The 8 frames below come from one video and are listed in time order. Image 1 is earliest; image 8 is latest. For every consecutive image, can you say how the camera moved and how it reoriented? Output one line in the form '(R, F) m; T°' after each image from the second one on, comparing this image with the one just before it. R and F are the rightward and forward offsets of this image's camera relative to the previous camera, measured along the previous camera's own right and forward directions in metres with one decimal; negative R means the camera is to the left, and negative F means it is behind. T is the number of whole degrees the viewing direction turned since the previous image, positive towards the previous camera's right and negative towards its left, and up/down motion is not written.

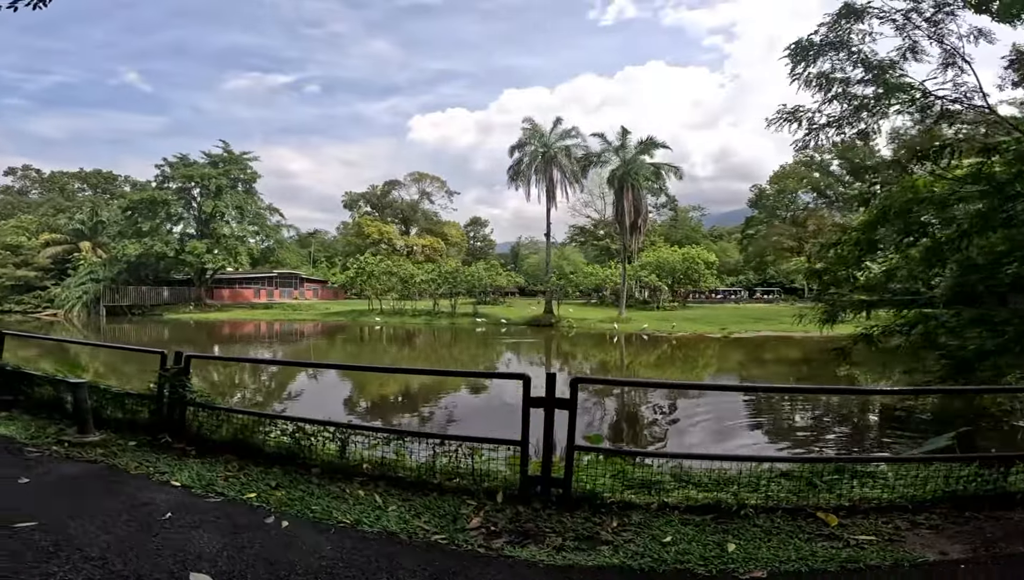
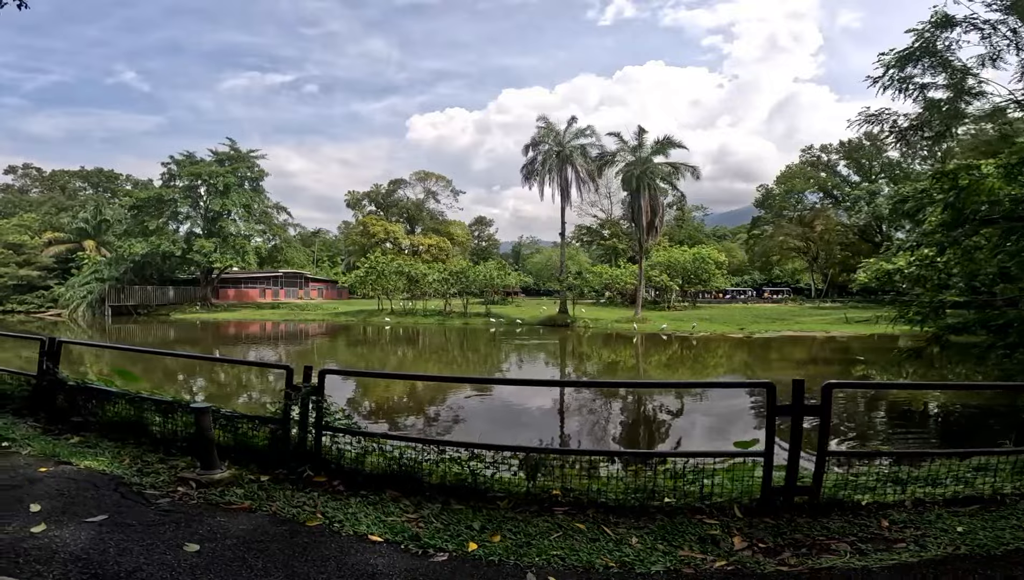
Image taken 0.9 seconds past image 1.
(-0.7, +0.4) m; 0°
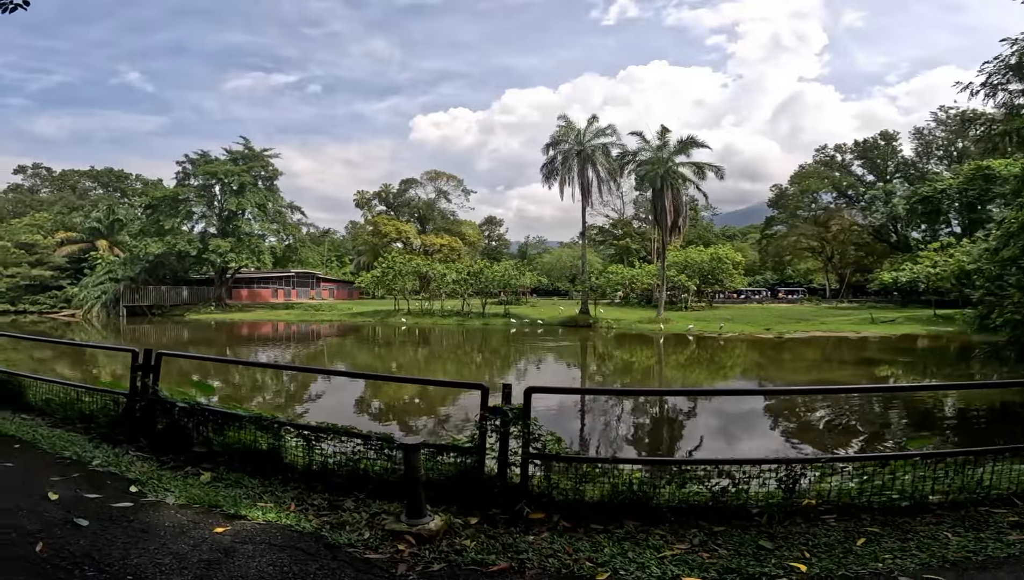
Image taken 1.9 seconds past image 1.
(-0.7, +0.3) m; 0°
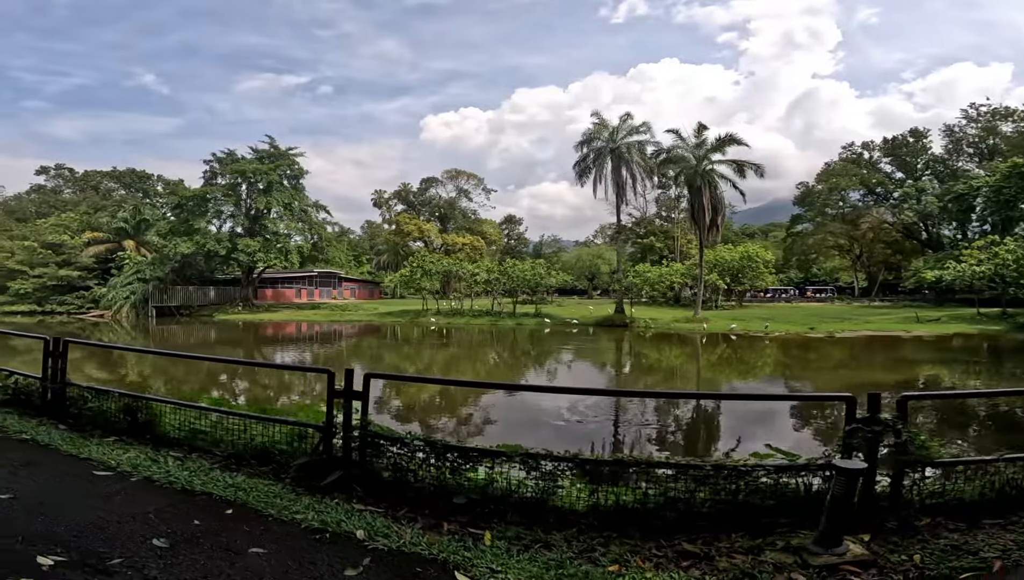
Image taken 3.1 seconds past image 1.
(-0.9, +0.4) m; -1°
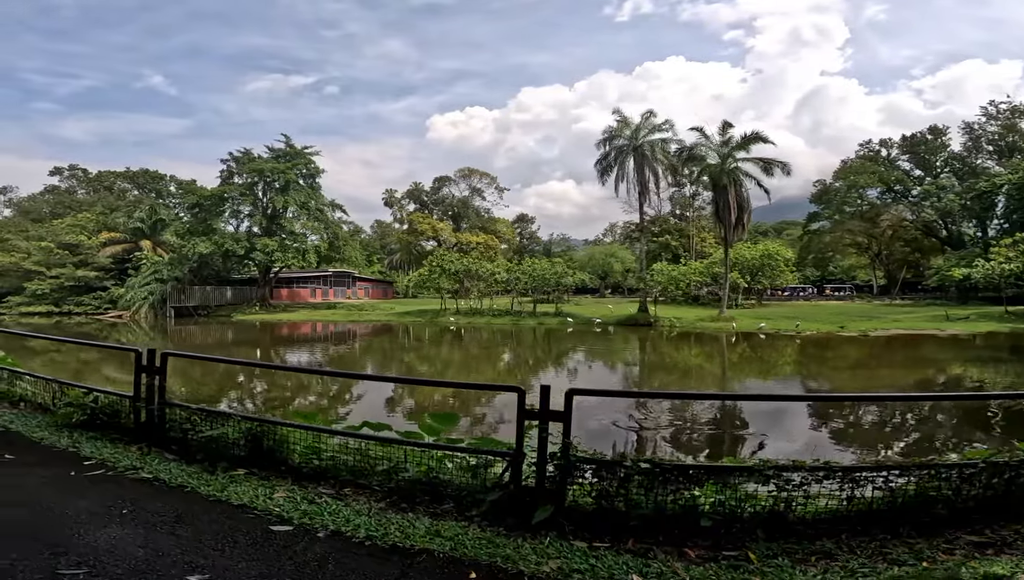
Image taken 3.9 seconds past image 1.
(-0.6, +0.3) m; -1°
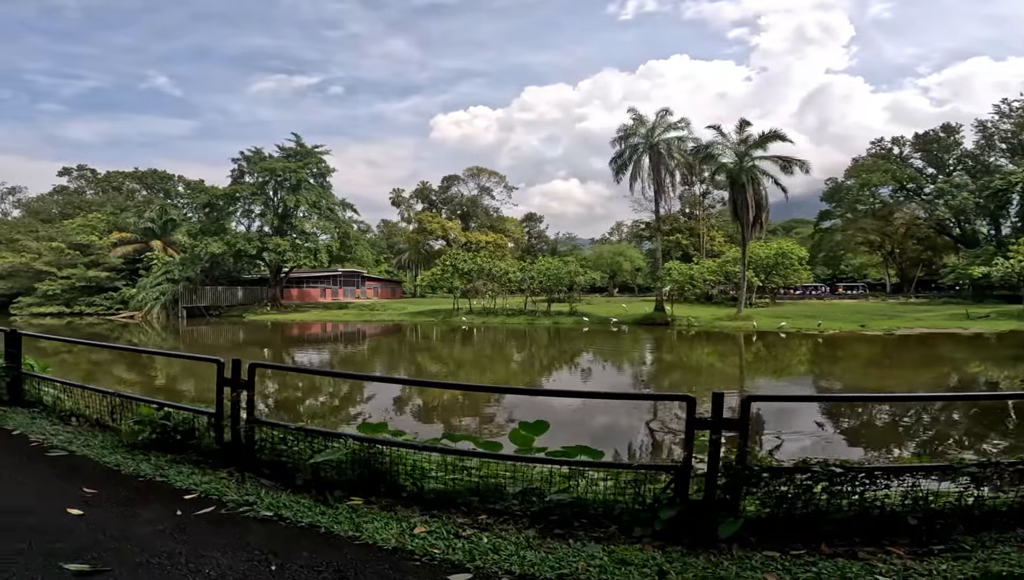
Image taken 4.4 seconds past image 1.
(-0.4, +0.2) m; 0°
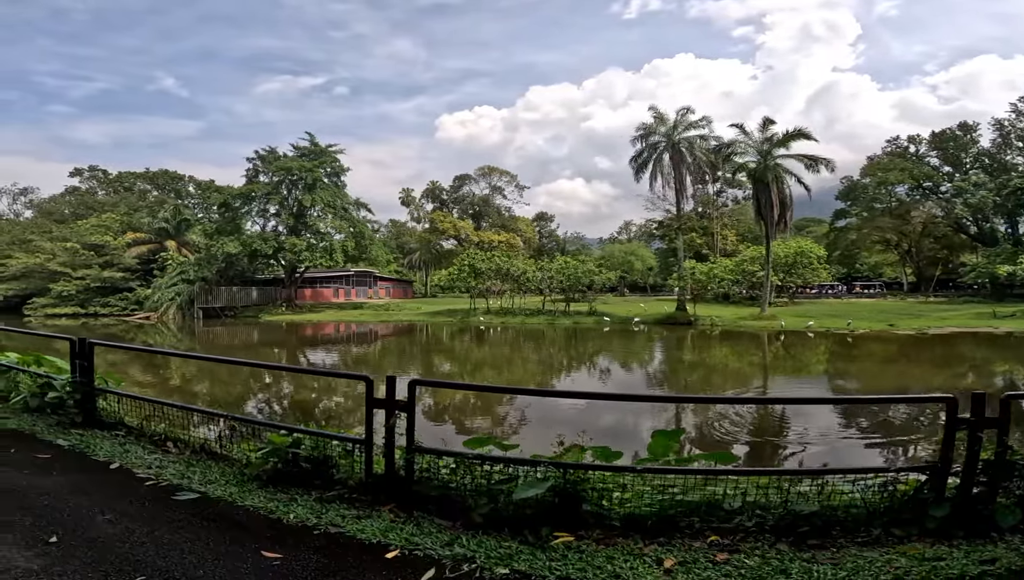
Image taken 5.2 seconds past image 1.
(-0.6, +0.3) m; 0°
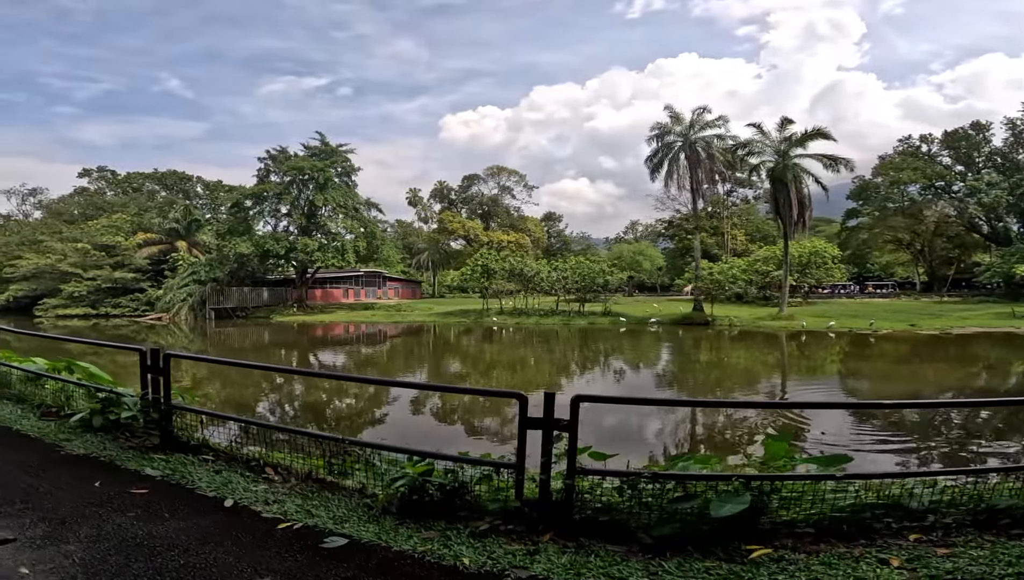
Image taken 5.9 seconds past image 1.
(-0.4, +0.2) m; 0°
